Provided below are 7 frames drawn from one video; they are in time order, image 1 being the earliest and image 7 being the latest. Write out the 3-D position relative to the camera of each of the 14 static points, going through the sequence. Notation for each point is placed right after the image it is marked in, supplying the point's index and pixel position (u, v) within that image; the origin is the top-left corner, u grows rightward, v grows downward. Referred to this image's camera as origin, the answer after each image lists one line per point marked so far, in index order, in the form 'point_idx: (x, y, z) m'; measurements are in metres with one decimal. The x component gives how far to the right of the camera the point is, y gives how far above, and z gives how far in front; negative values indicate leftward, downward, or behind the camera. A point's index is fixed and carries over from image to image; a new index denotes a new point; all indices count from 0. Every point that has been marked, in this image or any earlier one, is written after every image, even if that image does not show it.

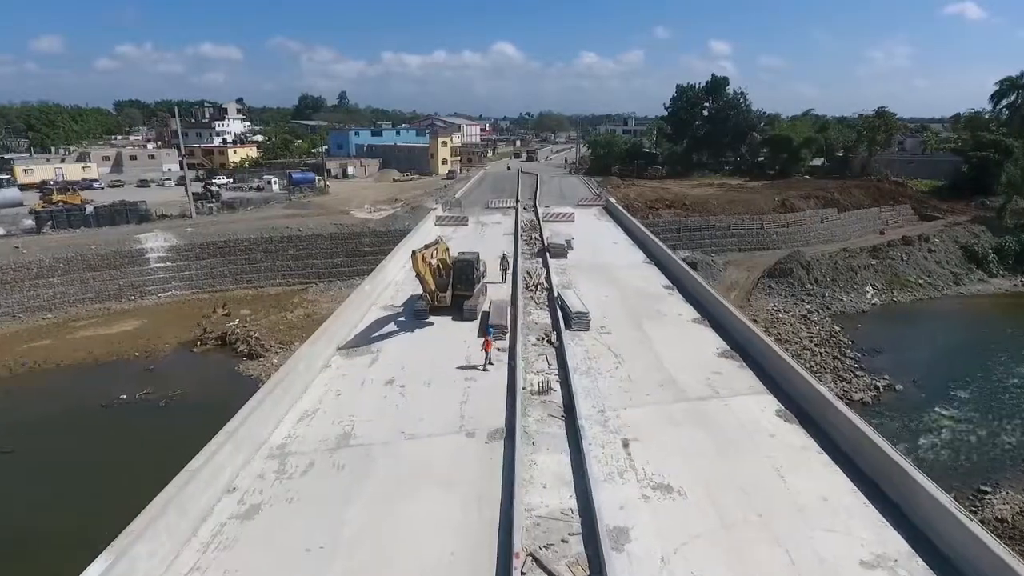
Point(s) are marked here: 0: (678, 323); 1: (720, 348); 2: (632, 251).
0: (+3.7, -0.8, +12.0) m
1: (+4.2, -1.2, +10.7) m
2: (+4.2, +1.3, +18.6) m
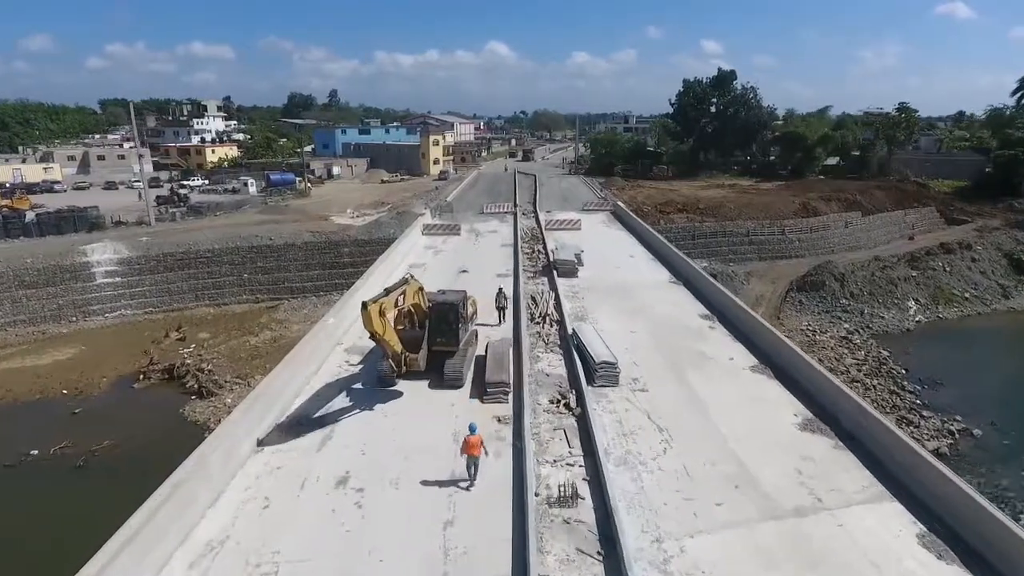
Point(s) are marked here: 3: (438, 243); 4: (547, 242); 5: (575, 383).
0: (+3.8, -1.5, +9.2) m
1: (+4.2, -1.9, +7.9) m
2: (+4.2, +0.6, +15.8) m
3: (-2.6, +1.6, +19.0) m
4: (+1.2, +1.5, +17.9) m
5: (+1.0, -1.6, +8.8) m
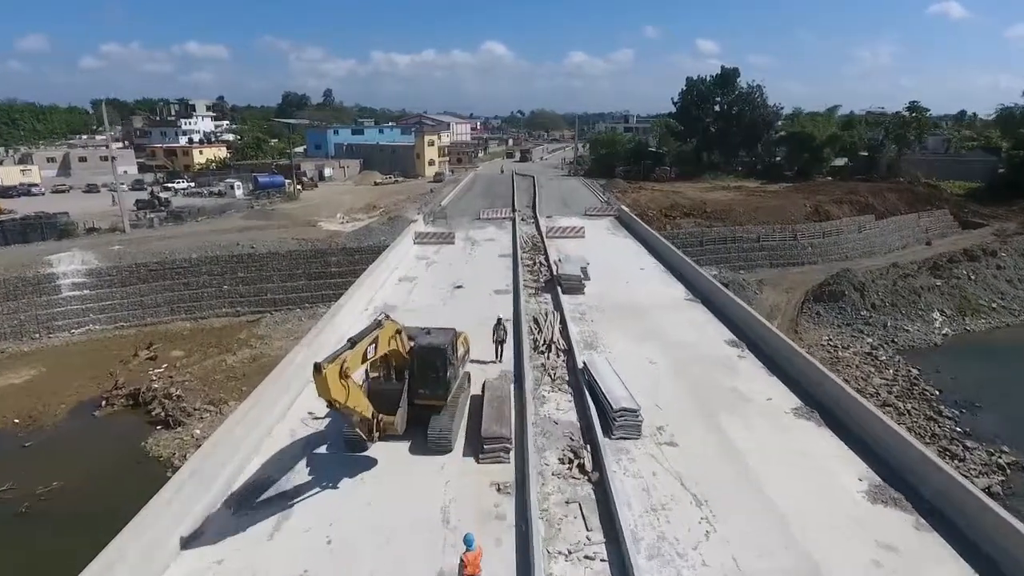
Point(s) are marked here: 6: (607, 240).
0: (+3.8, -1.9, +7.8) m
1: (+4.3, -2.3, +6.5) m
2: (+4.2, +0.2, +14.4) m
3: (-2.6, +1.2, +17.6) m
4: (+1.2, +1.1, +16.5) m
5: (+1.0, -2.0, +7.3) m
6: (+3.4, +1.7, +19.3) m
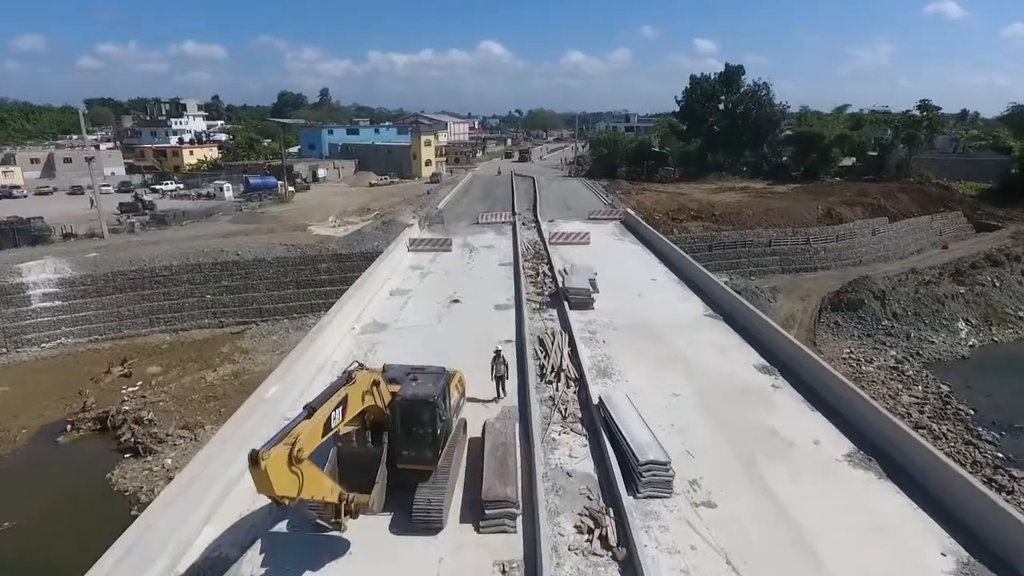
0: (+3.9, -2.2, +6.6) m
1: (+4.3, -2.6, +5.4) m
2: (+4.2, -0.1, +13.3) m
3: (-2.6, +0.9, +16.4) m
4: (+1.2, +0.7, +15.3) m
5: (+1.1, -2.3, +6.2) m
6: (+3.5, +1.4, +18.1) m
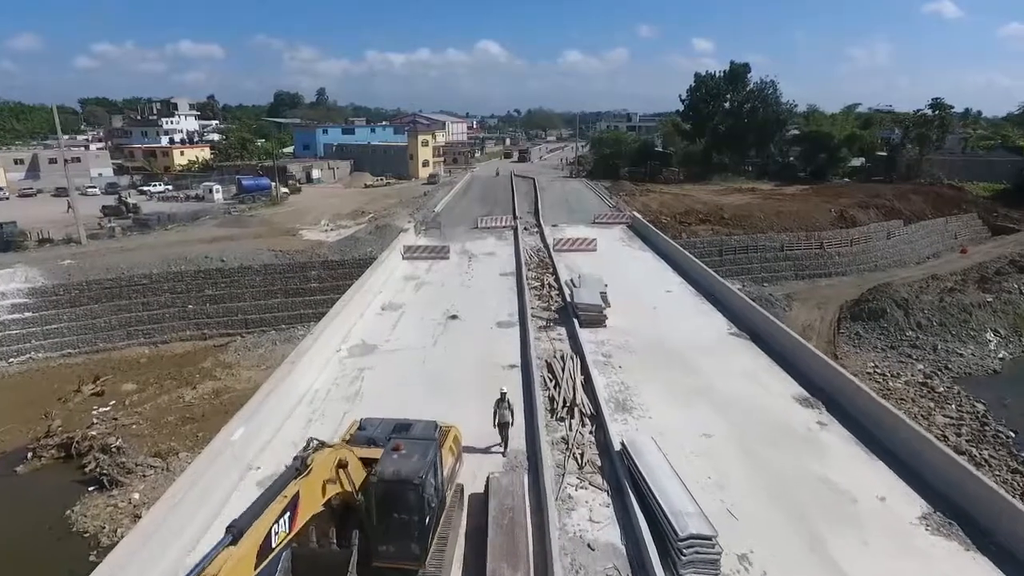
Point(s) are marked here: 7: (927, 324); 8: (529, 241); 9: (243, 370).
0: (+4.0, -2.5, +5.5) m
1: (+4.4, -2.9, +4.2) m
2: (+4.3, -0.5, +12.1) m
3: (-2.6, +0.5, +15.2) m
4: (+1.3, +0.4, +14.2) m
5: (+1.2, -2.7, +5.0) m
6: (+3.5, +1.1, +17.0) m
7: (+14.3, -1.2, +18.4) m
8: (+0.6, +1.6, +18.0) m
9: (-8.2, -2.5, +16.3) m
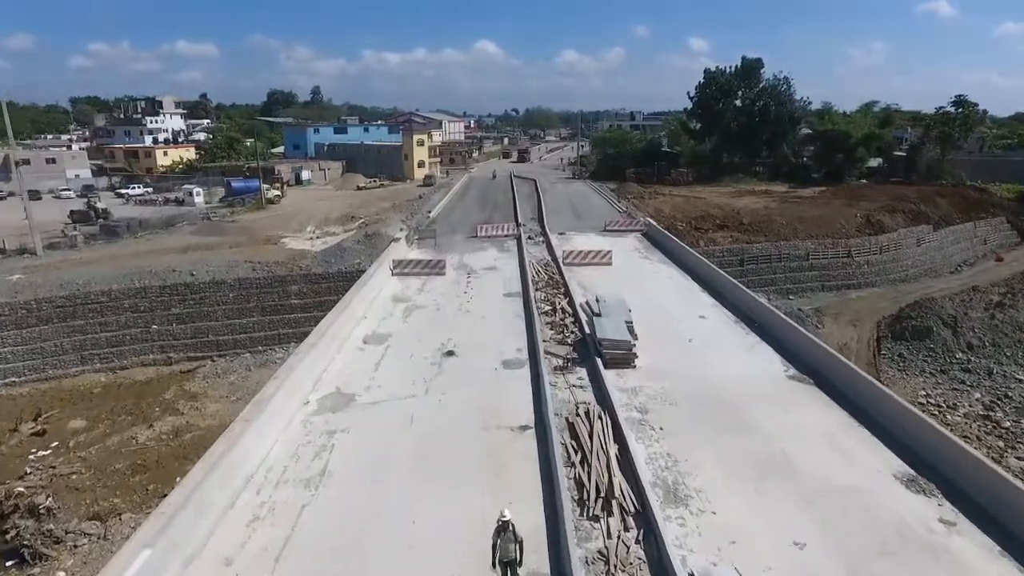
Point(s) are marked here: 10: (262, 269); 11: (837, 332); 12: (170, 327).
0: (+4.1, -3.1, +3.6) m
1: (+4.6, -3.5, +2.3) m
2: (+4.5, -1.0, +10.2) m
3: (-2.4, 0.0, +13.2) m
4: (+1.4, -0.1, +12.2) m
5: (+1.4, -3.2, +3.0) m
6: (+3.6, +0.6, +15.0) m
7: (+14.4, -1.7, +16.5) m
8: (+0.7, +1.0, +16.1) m
9: (-8.1, -3.1, +14.3) m
10: (-8.5, +0.7, +18.2) m
11: (+11.0, -1.5, +18.1) m
12: (-10.6, -1.2, +16.6) m
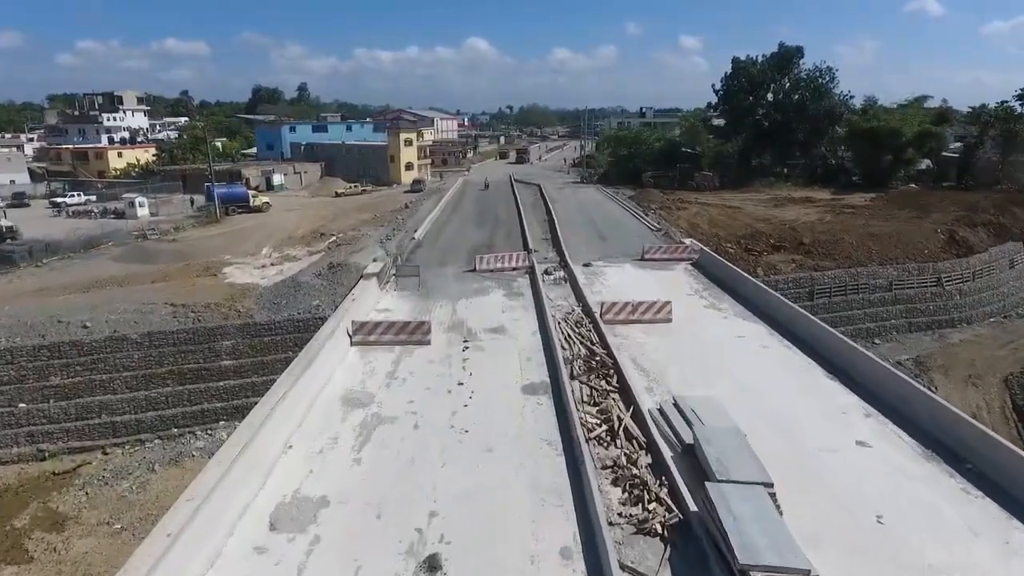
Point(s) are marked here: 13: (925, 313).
0: (+4.6, -4.4, -1.0) m
1: (+5.1, -4.8, -2.3) m
2: (+4.8, -2.3, +5.6) m
3: (-2.1, -1.3, +8.6) m
4: (+1.8, -1.4, +7.6) m
5: (+1.9, -4.5, -1.6) m
6: (+3.9, -0.7, +10.4) m
7: (+14.7, -3.0, +12.1) m
8: (+1.0, -0.3, +11.4) m
9: (-7.7, -4.4, +9.6) m
10: (-8.2, -0.7, +13.5) m
11: (+11.3, -2.7, +13.6) m
12: (-10.3, -2.6, +11.8) m
13: (+13.3, -0.8, +17.2) m
